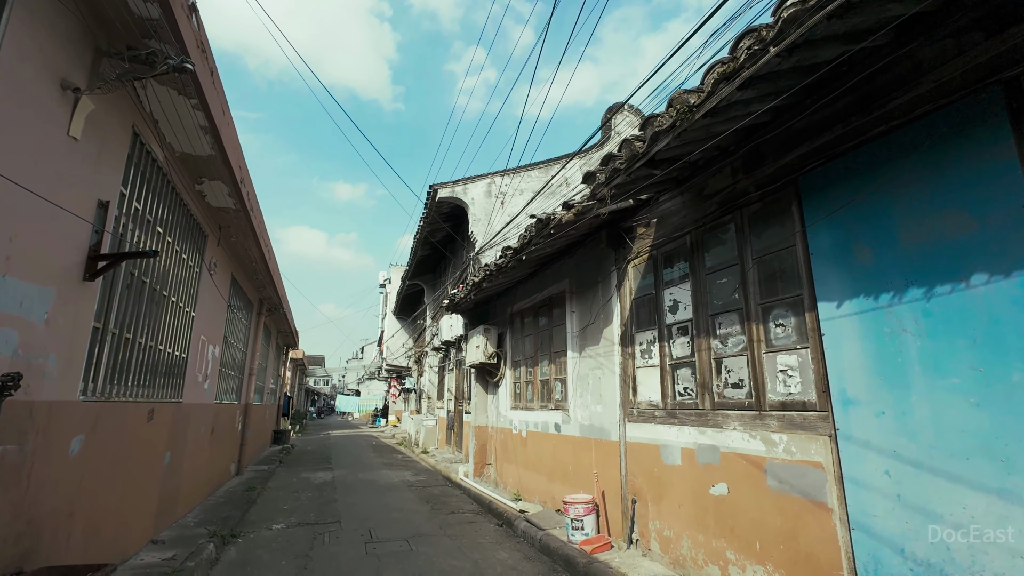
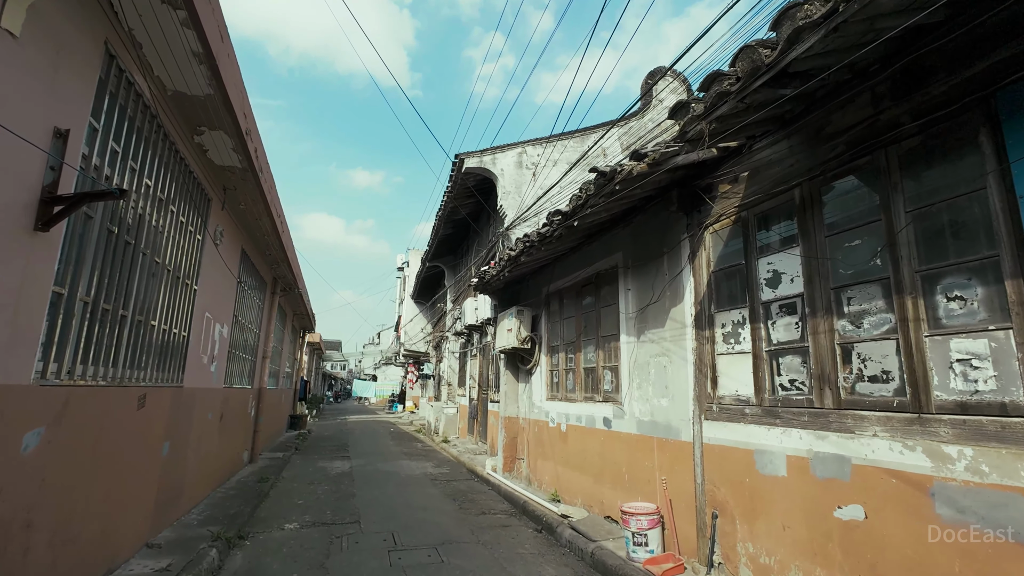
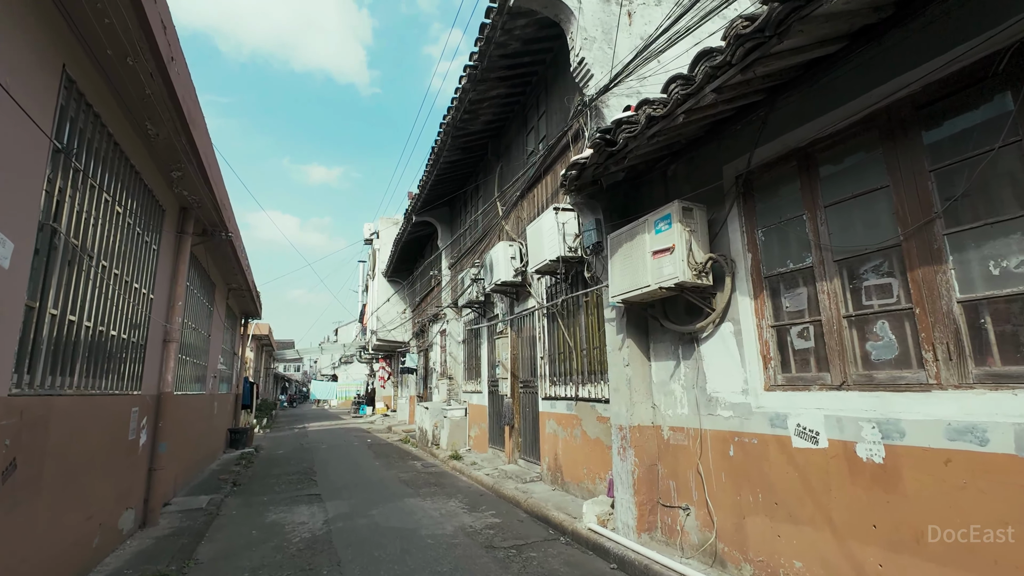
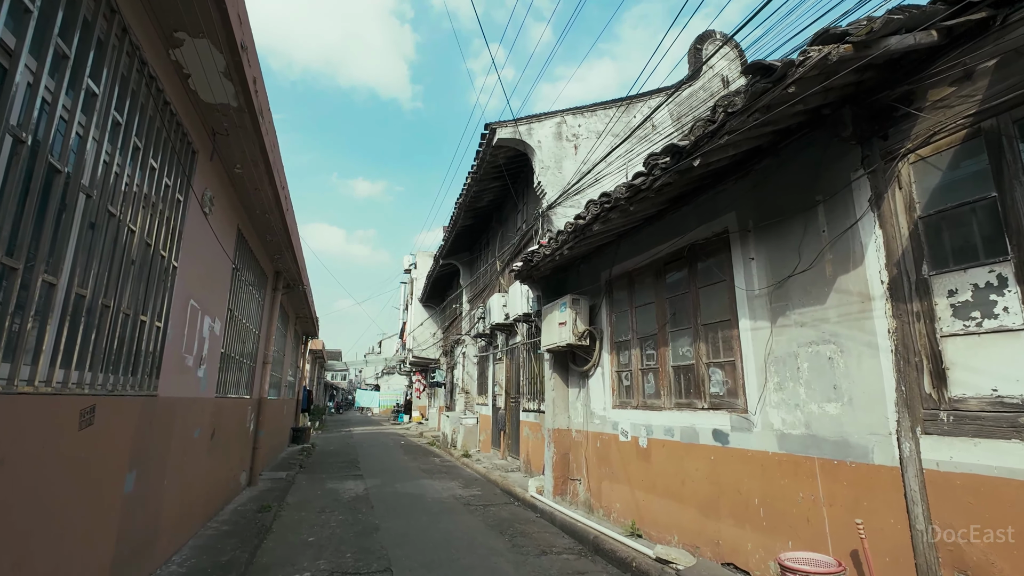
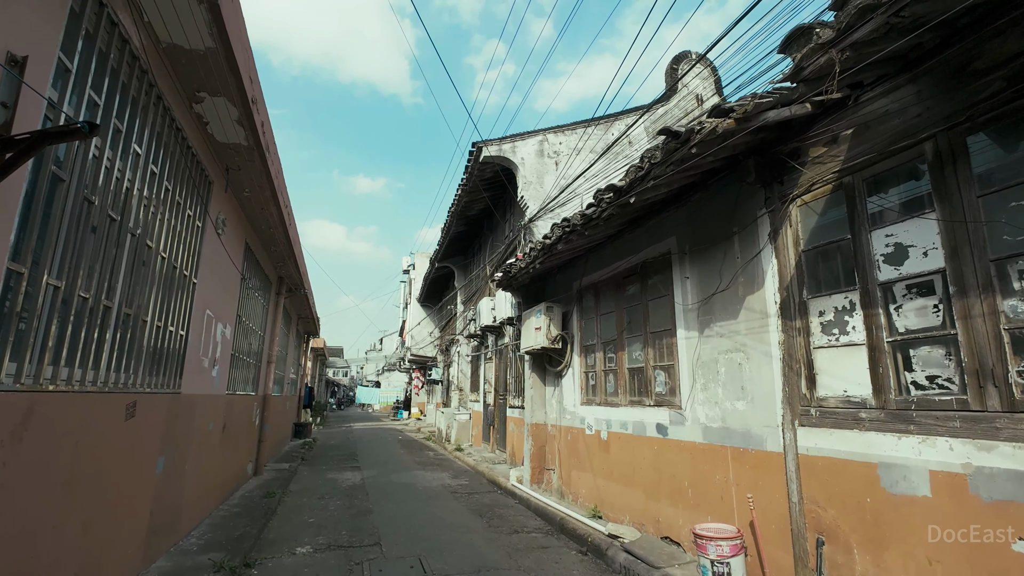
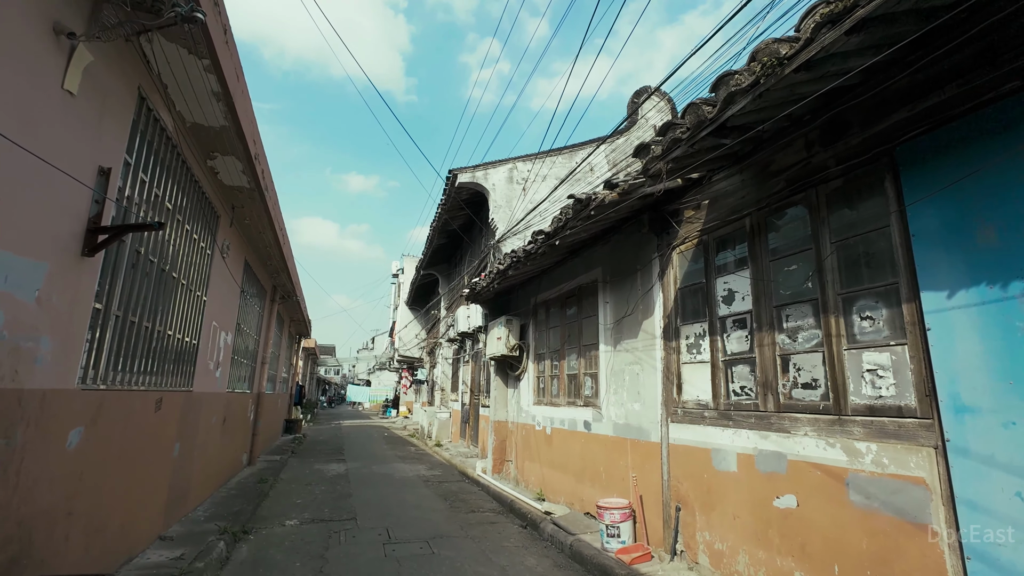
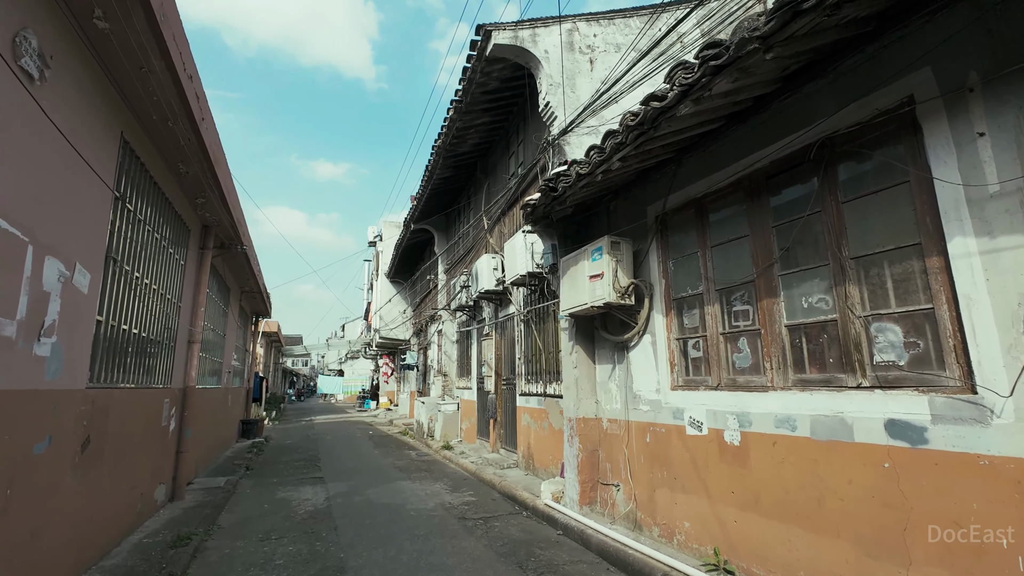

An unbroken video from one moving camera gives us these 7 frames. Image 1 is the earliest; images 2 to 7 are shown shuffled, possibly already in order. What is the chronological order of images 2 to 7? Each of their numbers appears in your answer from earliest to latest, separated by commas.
6, 2, 5, 4, 7, 3
